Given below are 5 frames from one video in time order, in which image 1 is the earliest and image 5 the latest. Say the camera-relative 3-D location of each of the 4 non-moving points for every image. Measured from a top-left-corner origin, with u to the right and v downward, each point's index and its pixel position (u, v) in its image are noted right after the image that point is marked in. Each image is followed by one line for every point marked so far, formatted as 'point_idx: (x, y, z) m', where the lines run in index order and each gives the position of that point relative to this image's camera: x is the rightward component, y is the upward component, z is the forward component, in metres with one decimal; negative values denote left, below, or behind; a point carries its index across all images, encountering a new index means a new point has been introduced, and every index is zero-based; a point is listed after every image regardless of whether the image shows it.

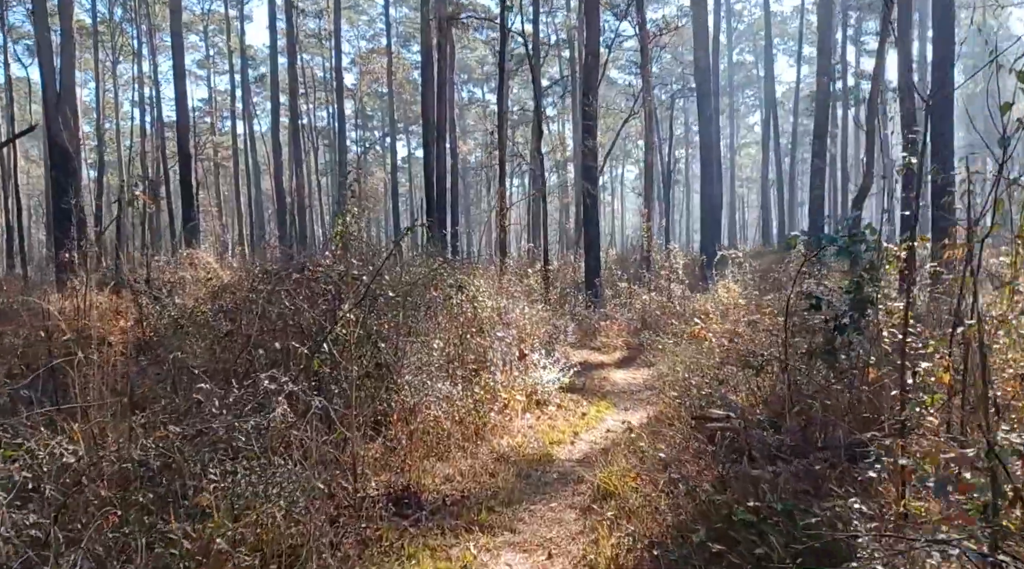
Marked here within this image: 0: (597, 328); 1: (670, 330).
0: (+1.2, -0.6, +13.5) m
1: (+2.0, -0.6, +11.7) m
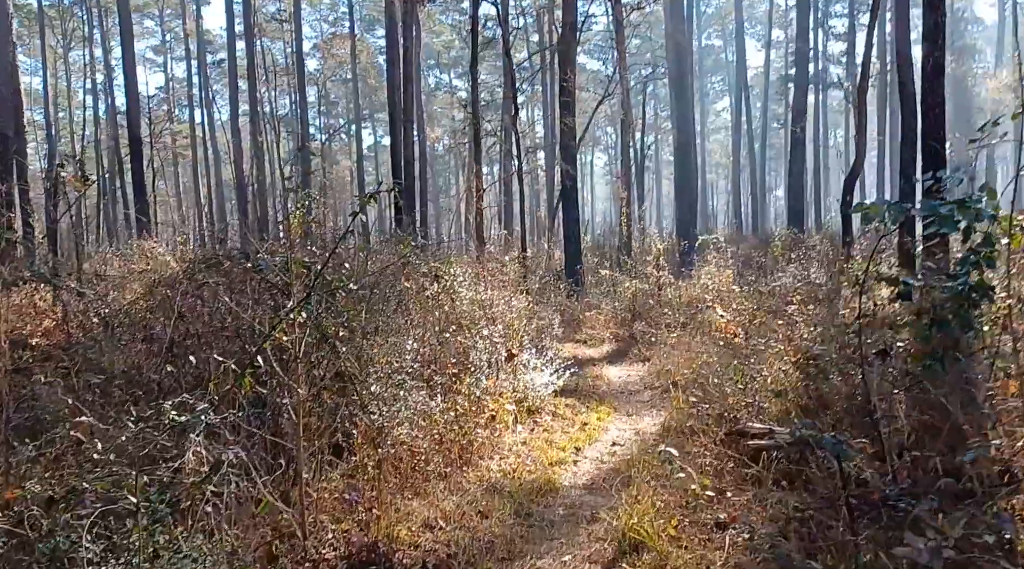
0: (+0.9, -0.5, +12.5) m
1: (+1.7, -0.4, +10.7) m
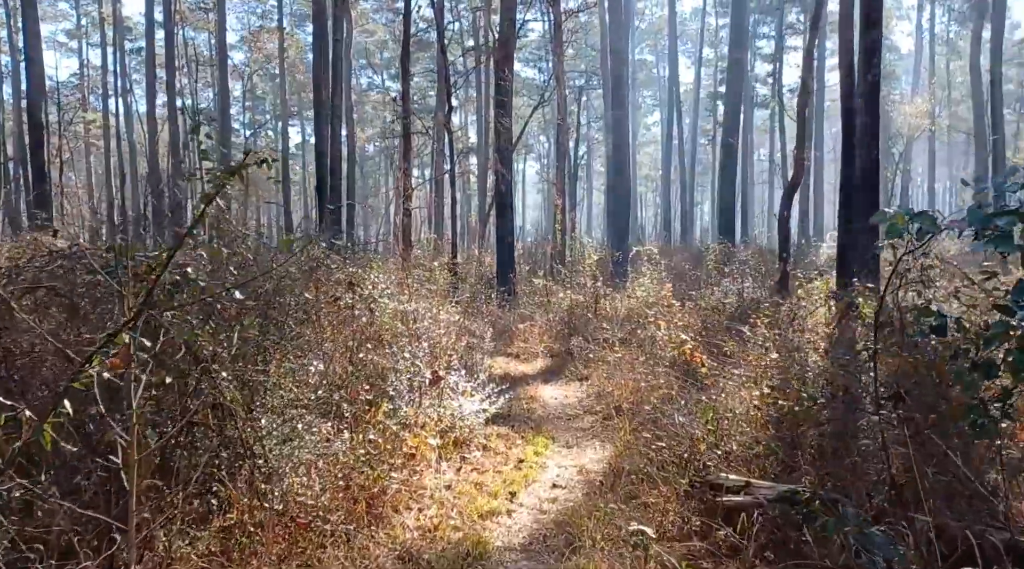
0: (0.0, -0.6, +11.6) m
1: (+1.0, -0.5, +9.9) m
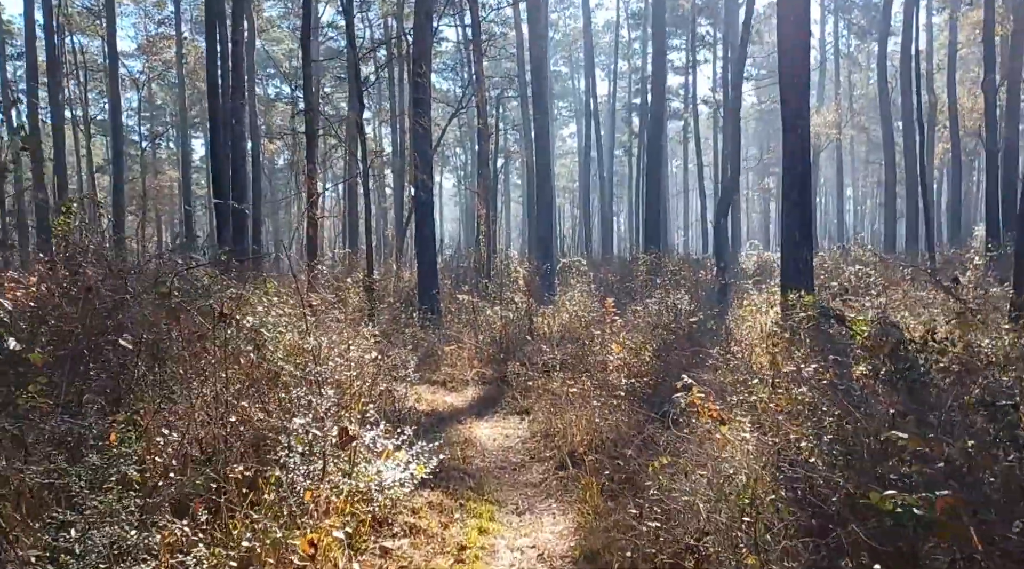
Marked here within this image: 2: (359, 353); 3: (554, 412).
0: (-0.8, -0.8, +10.2) m
1: (+0.3, -0.7, +8.6) m
2: (-0.9, -0.4, +5.4) m
3: (+0.3, -0.9, +6.7) m
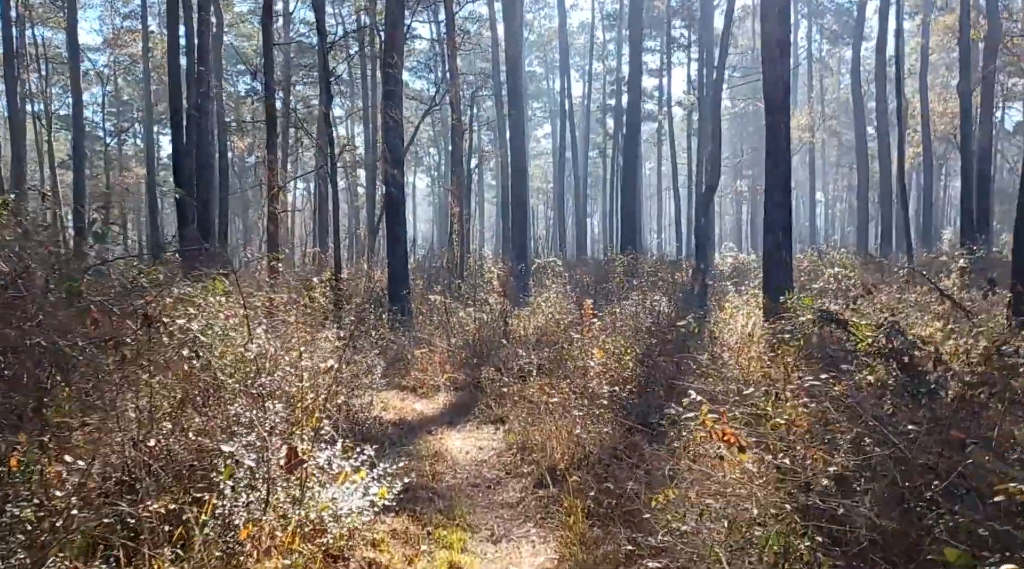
0: (-1.1, -0.8, +9.7) m
1: (+0.1, -0.7, +8.1) m
2: (-1.0, -0.4, +4.9) m
3: (+0.1, -0.9, +6.1) m
